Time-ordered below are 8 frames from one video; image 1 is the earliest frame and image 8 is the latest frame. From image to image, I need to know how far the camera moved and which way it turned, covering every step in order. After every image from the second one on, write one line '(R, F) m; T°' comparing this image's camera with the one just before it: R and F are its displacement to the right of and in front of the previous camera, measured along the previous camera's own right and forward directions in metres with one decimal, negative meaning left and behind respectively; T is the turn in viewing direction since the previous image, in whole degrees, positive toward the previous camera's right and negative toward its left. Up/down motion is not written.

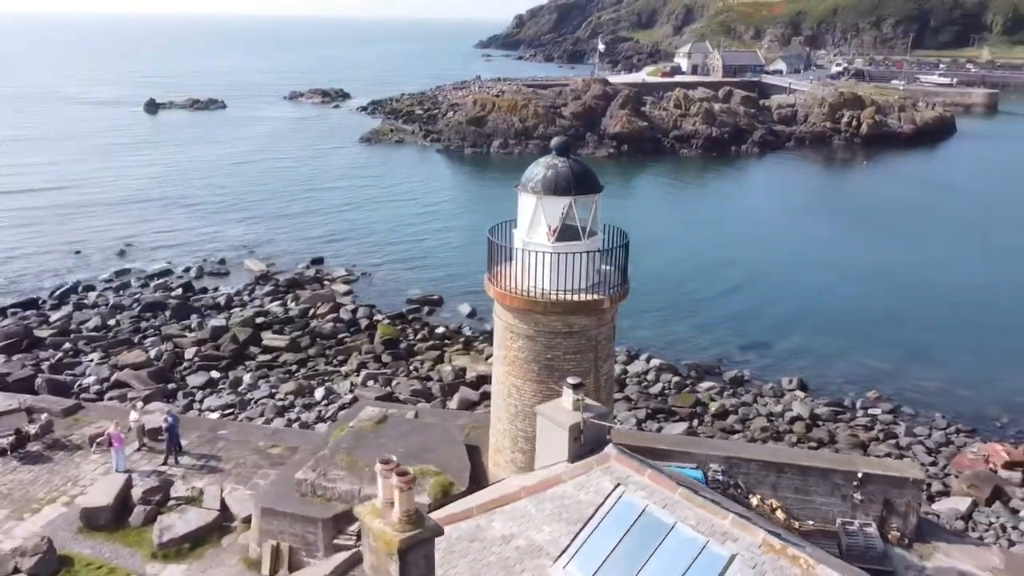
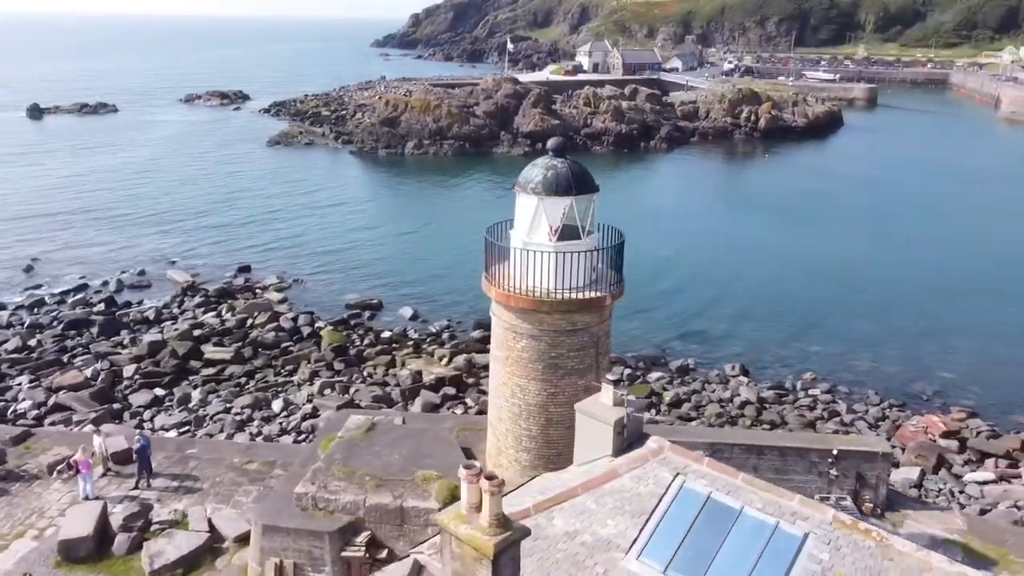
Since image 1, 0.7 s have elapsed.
(-1.3, 0.0) m; +7°
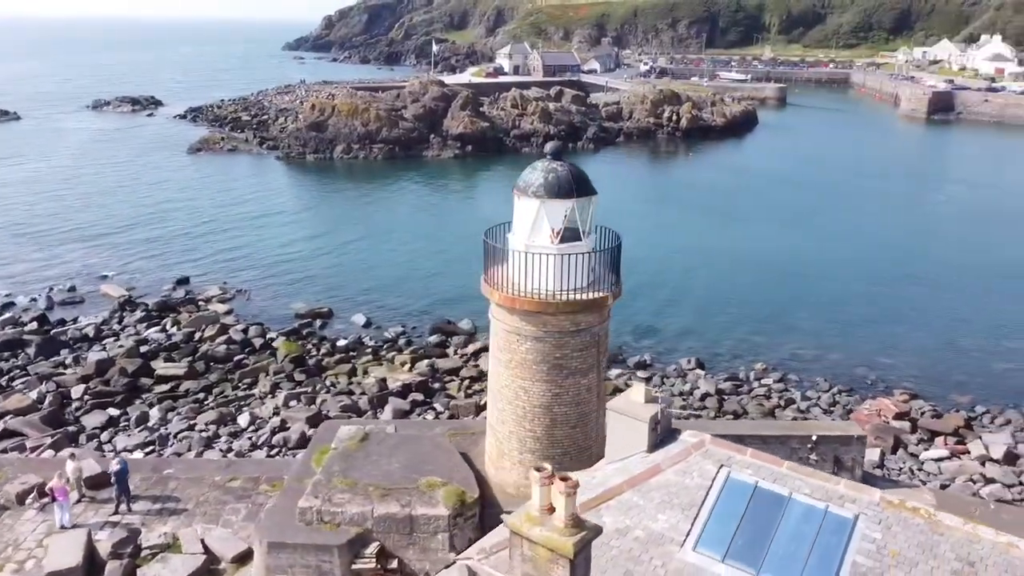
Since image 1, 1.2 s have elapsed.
(-1.1, 0.0) m; +6°
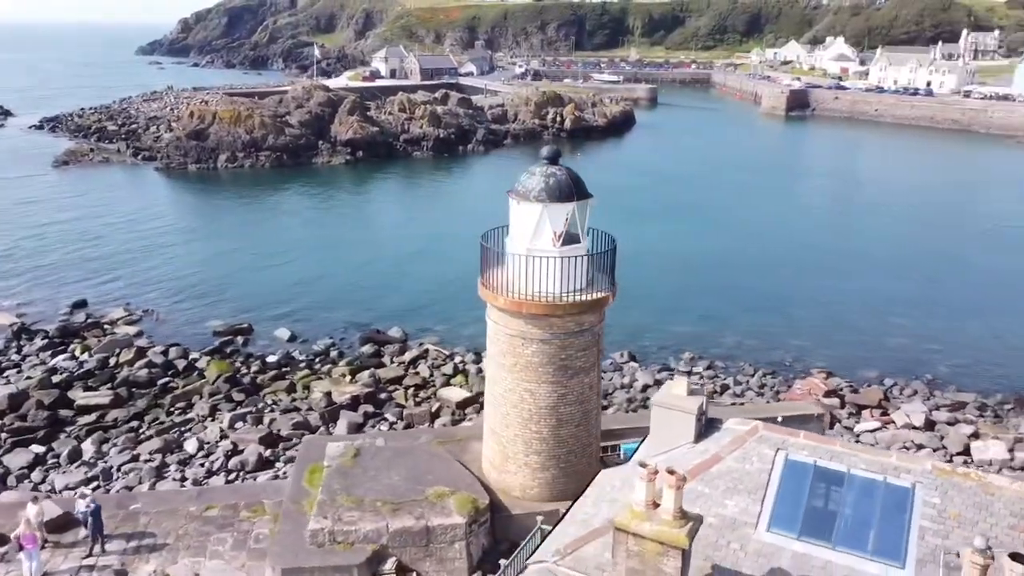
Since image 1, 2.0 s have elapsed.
(-1.8, 0.0) m; +9°
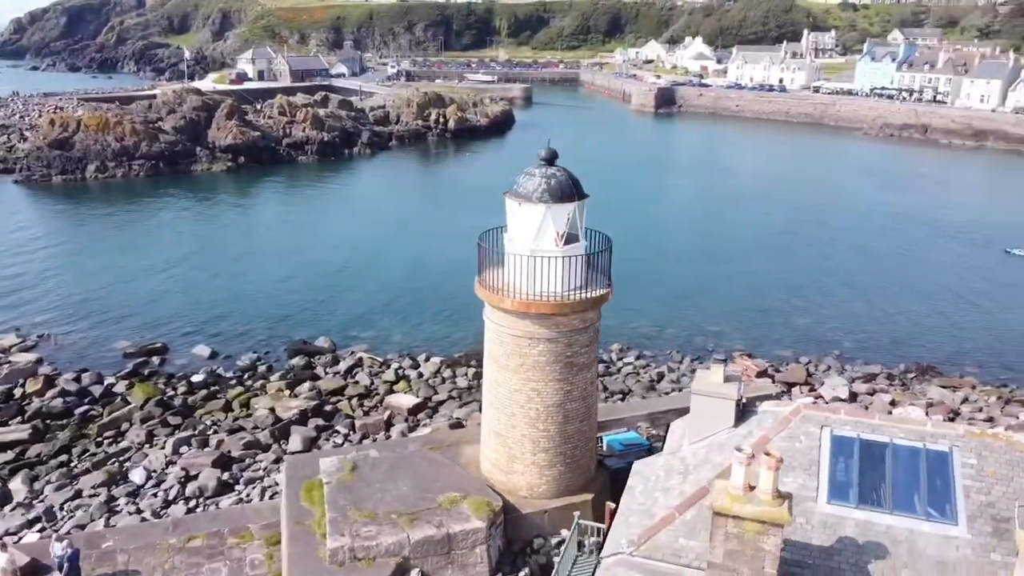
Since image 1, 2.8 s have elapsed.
(-1.8, +0.1) m; +9°
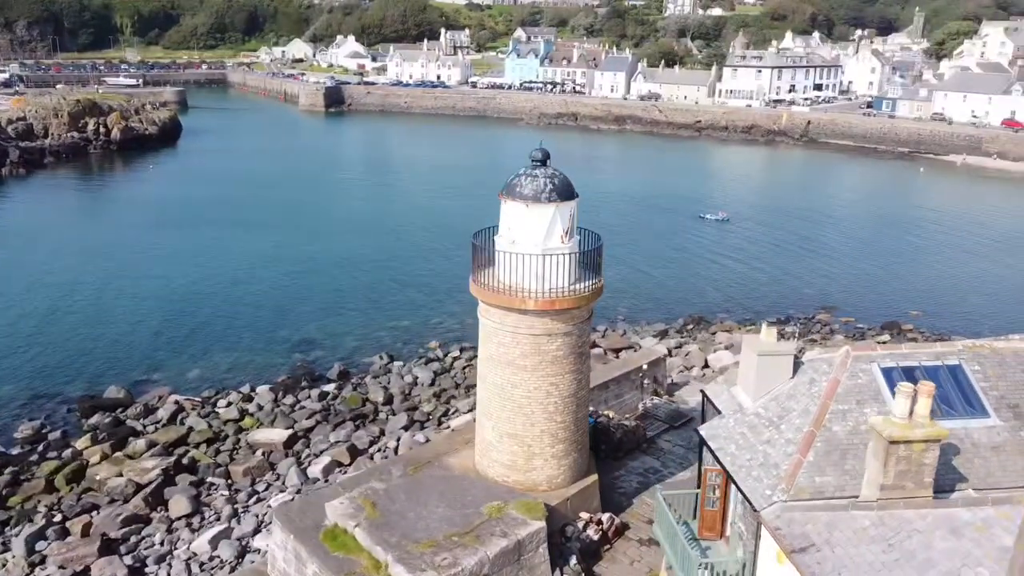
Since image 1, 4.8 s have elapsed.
(-4.9, +0.9) m; +24°
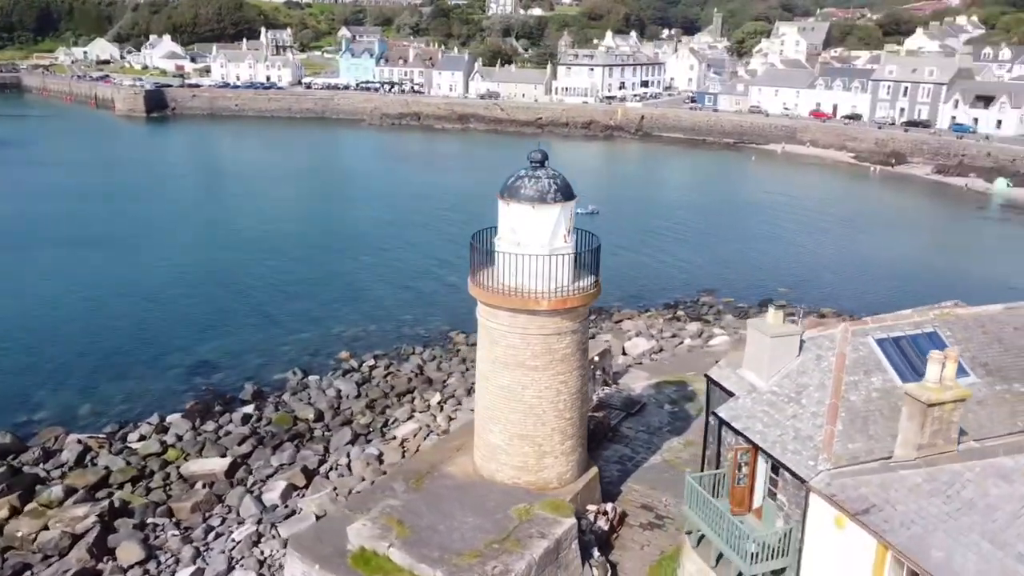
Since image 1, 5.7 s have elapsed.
(-2.5, +0.3) m; +12°
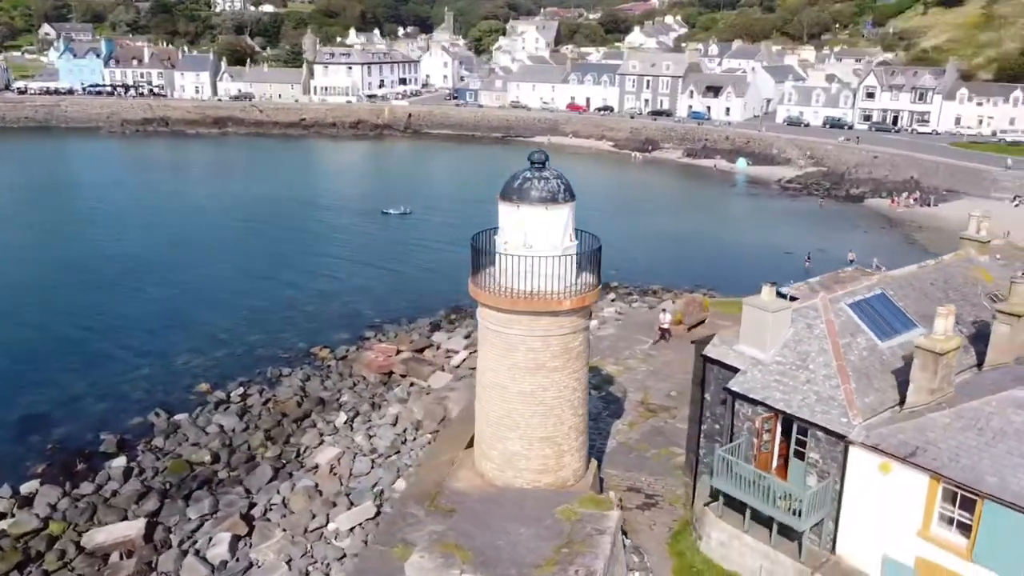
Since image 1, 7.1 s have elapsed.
(-3.8, +0.8) m; +18°
